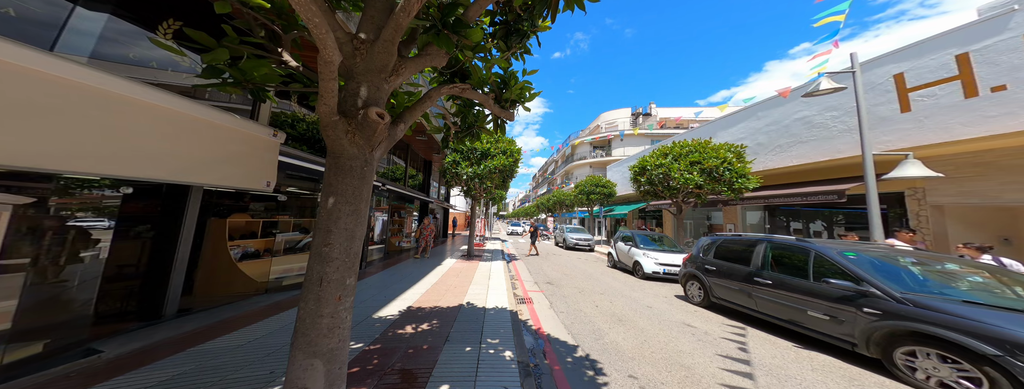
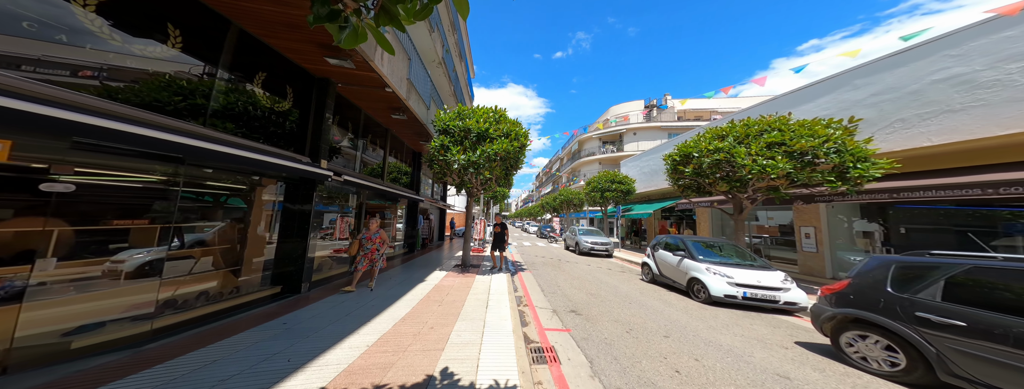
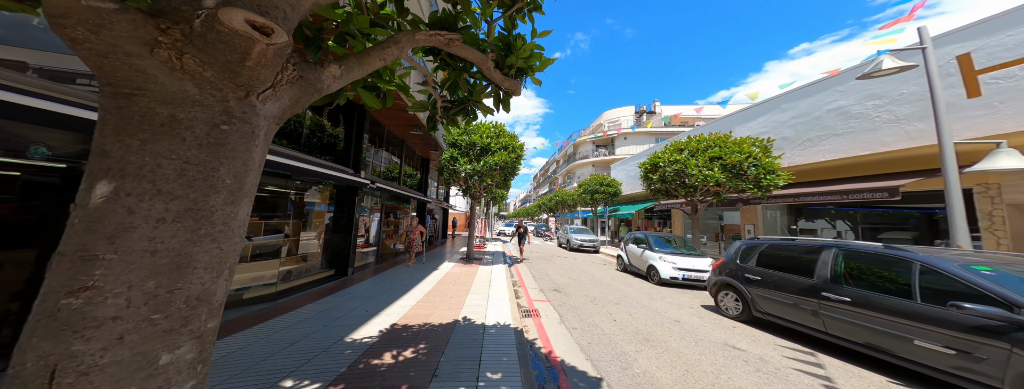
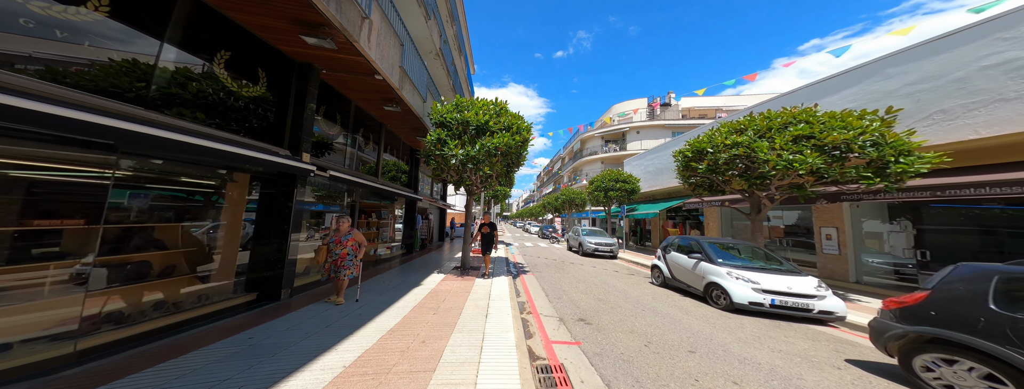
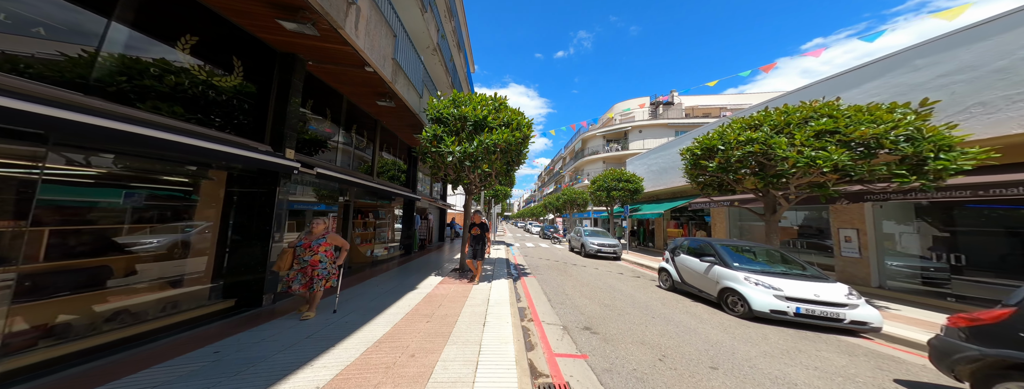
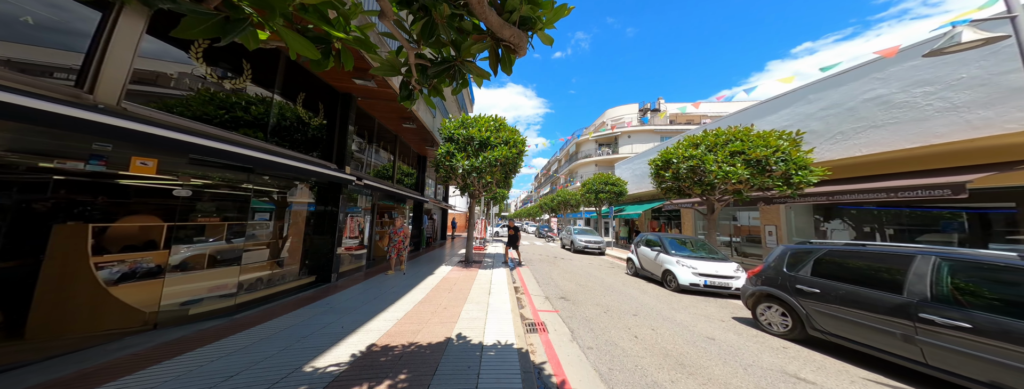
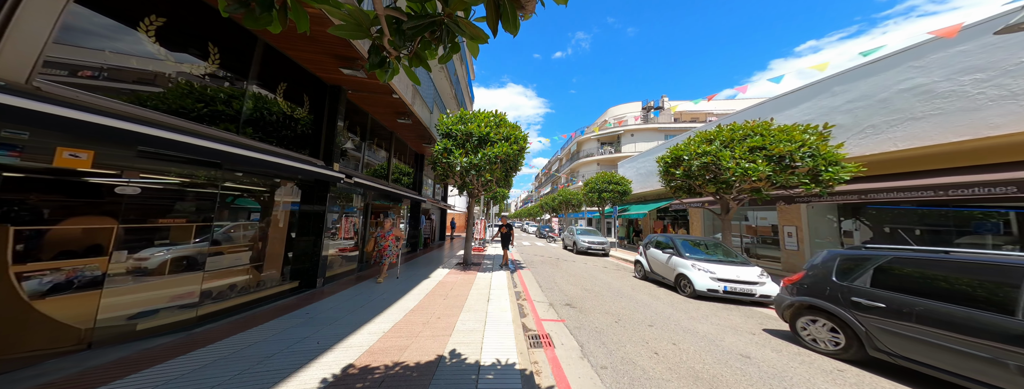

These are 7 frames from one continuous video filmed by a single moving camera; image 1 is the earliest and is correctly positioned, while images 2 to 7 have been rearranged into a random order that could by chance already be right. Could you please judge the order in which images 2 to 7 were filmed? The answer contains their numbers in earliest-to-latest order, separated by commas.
3, 6, 7, 2, 4, 5
